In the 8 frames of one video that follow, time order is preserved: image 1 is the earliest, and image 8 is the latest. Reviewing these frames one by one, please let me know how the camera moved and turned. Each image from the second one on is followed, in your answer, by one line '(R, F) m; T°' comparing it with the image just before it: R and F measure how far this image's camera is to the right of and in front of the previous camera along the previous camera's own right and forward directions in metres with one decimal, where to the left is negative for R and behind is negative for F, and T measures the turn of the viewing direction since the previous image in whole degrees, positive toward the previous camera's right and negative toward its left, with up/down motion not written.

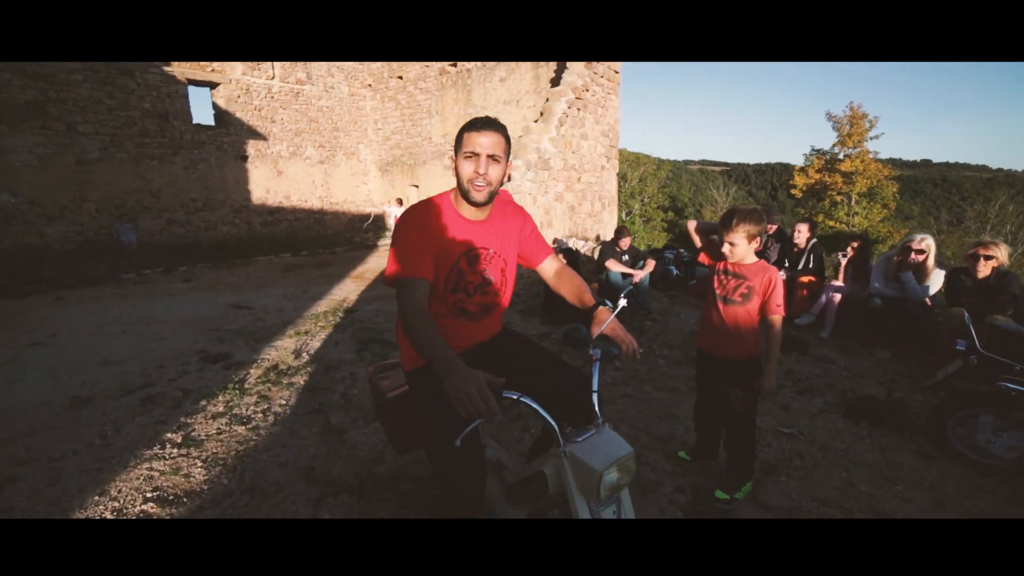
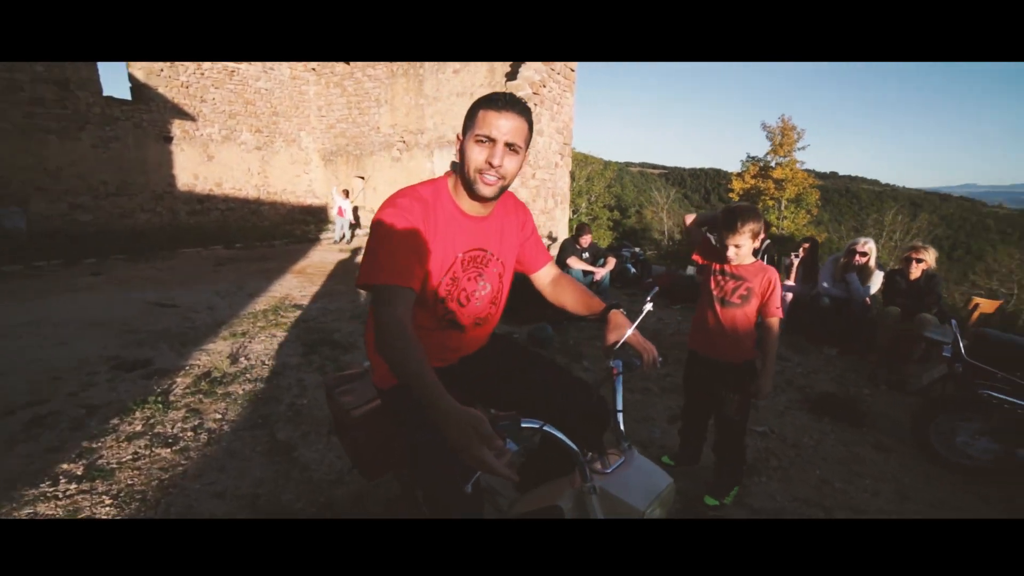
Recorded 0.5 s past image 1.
(-0.2, +0.2) m; +7°
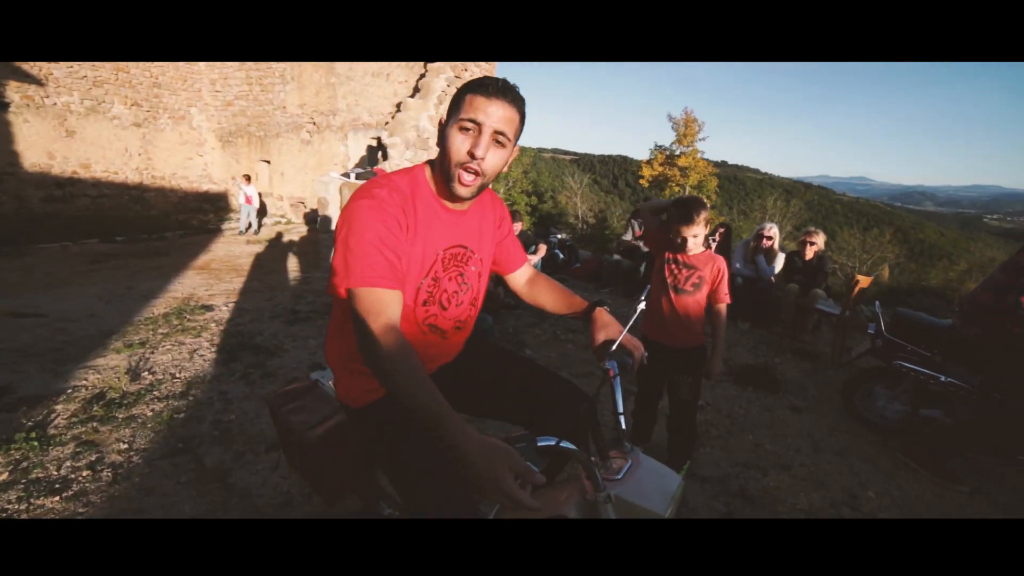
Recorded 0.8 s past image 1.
(-0.2, +0.1) m; +10°
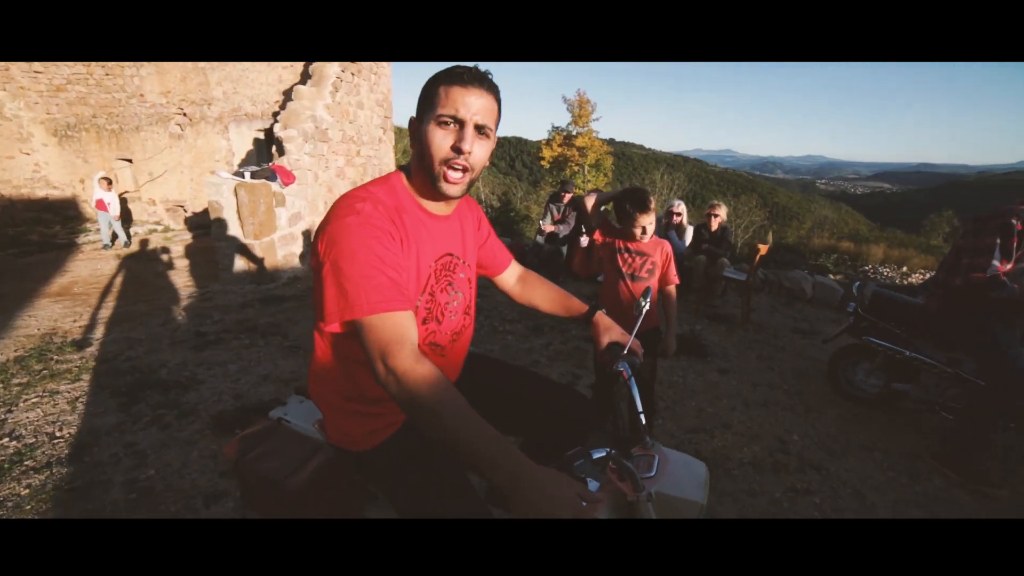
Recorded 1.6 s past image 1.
(-0.3, +0.1) m; +11°
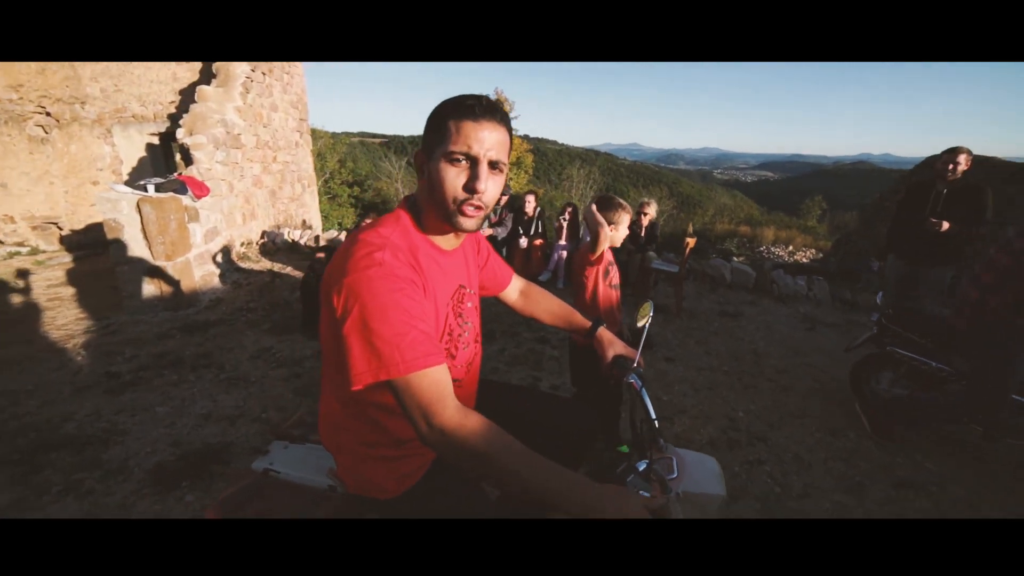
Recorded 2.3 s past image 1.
(-0.2, 0.0) m; +9°
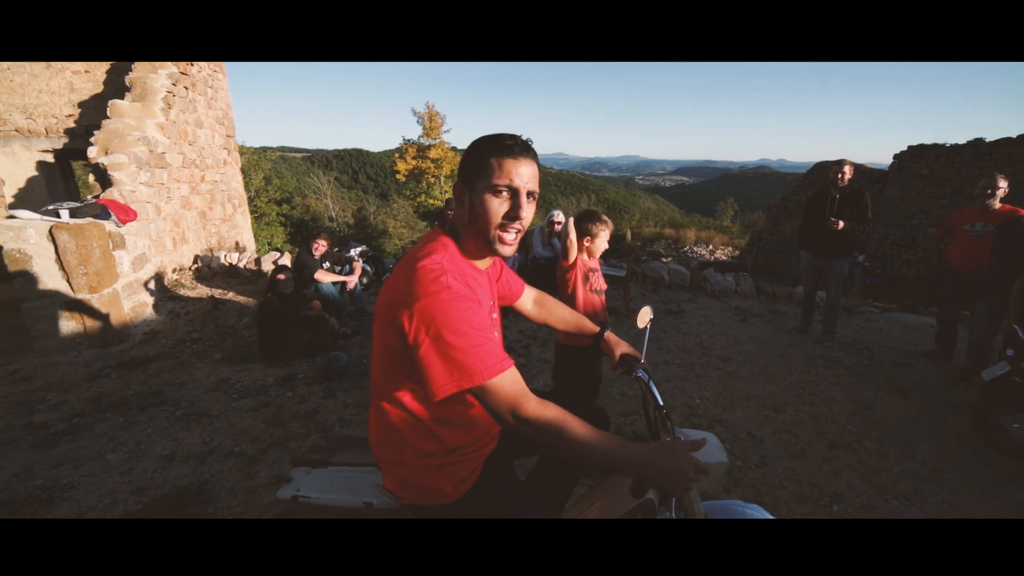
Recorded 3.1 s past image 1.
(-0.3, -0.1) m; +8°
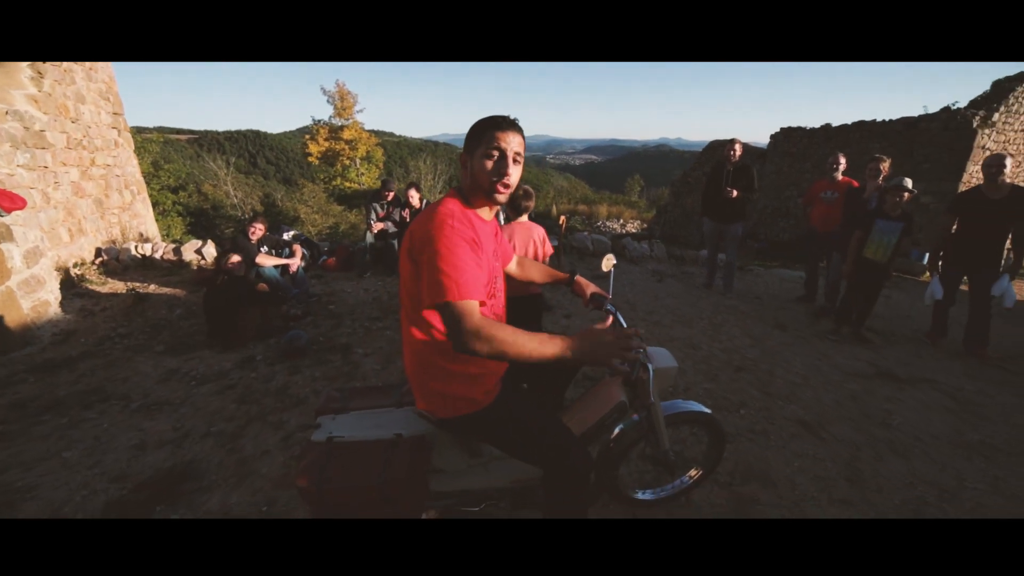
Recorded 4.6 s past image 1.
(-0.3, -0.3) m; +10°
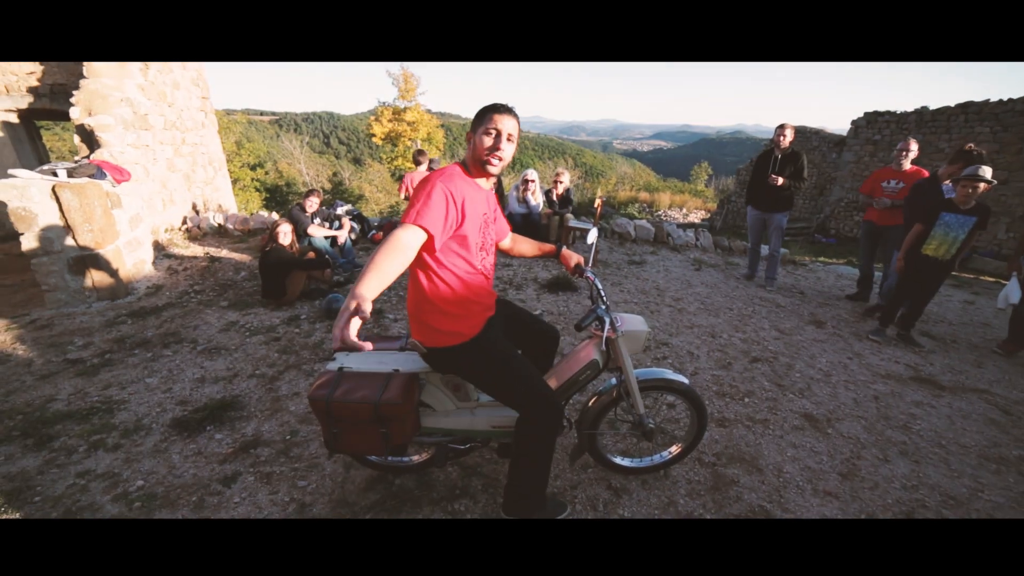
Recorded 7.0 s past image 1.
(+0.4, -0.2) m; -7°
